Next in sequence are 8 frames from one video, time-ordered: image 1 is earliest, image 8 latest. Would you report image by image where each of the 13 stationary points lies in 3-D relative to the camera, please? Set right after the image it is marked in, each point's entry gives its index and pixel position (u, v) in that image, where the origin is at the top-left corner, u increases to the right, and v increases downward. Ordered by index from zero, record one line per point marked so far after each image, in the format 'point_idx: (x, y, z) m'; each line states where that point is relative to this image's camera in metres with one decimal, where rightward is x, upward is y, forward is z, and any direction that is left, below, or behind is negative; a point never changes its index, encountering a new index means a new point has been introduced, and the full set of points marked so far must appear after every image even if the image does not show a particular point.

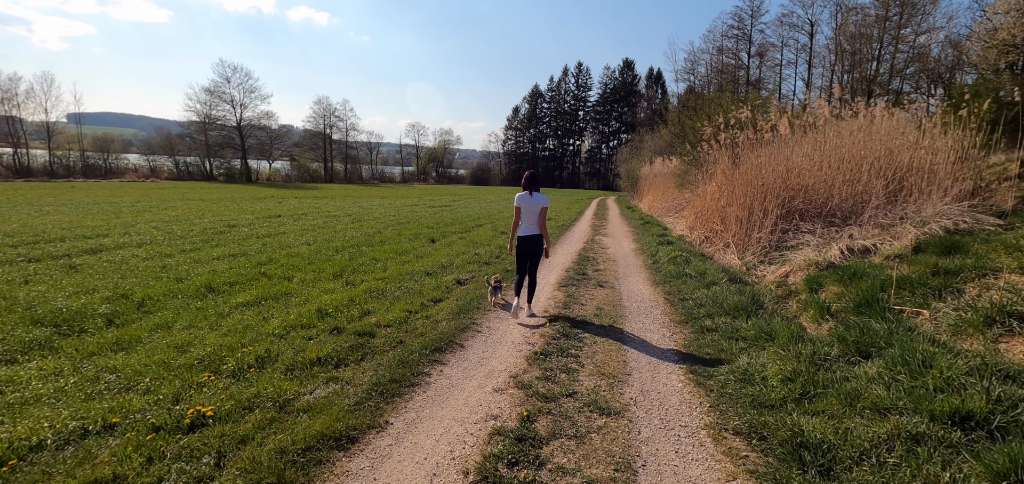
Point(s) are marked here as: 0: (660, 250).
0: (+4.1, -0.2, +13.0) m
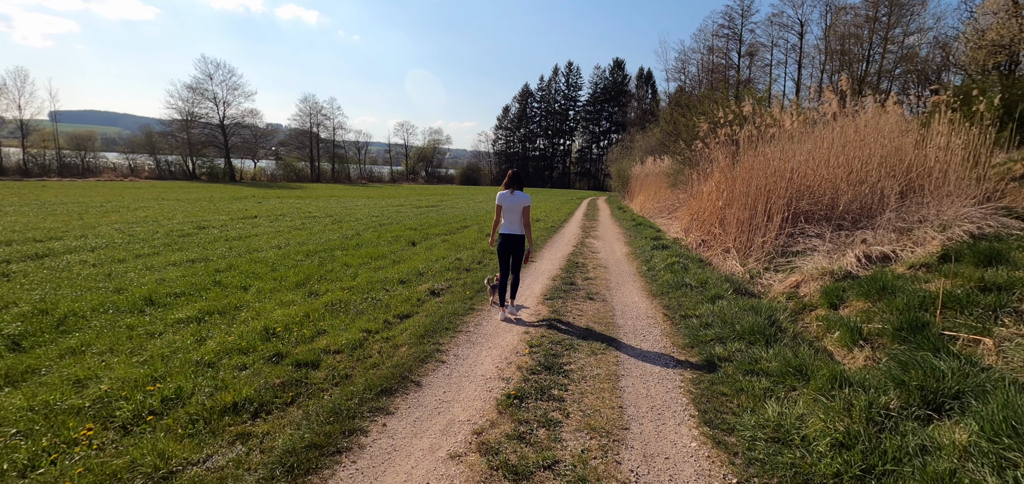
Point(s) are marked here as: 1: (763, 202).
0: (+3.7, -0.3, +12.1) m
1: (+6.0, +1.0, +11.3) m
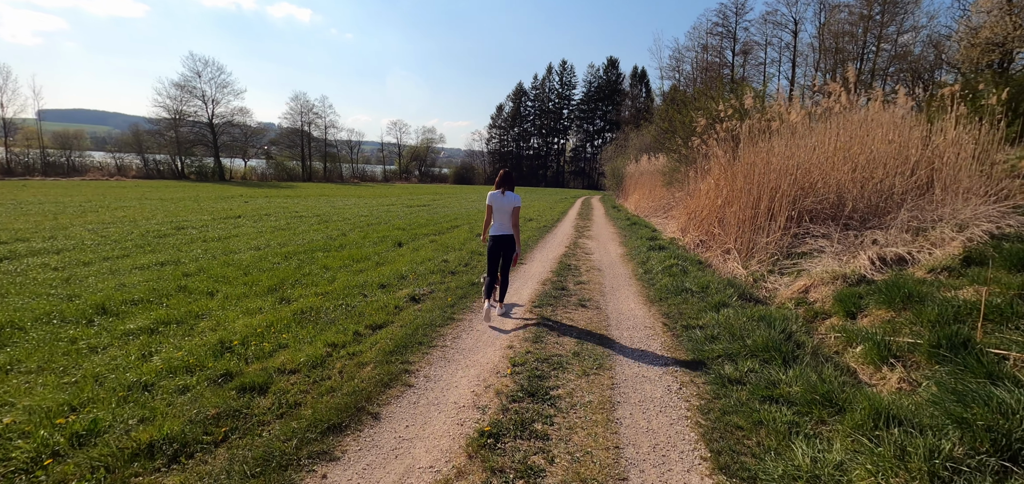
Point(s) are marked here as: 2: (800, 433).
0: (+3.4, -0.3, +11.4) m
1: (+5.7, +1.0, +10.7) m
2: (+2.3, -1.5, +3.7) m
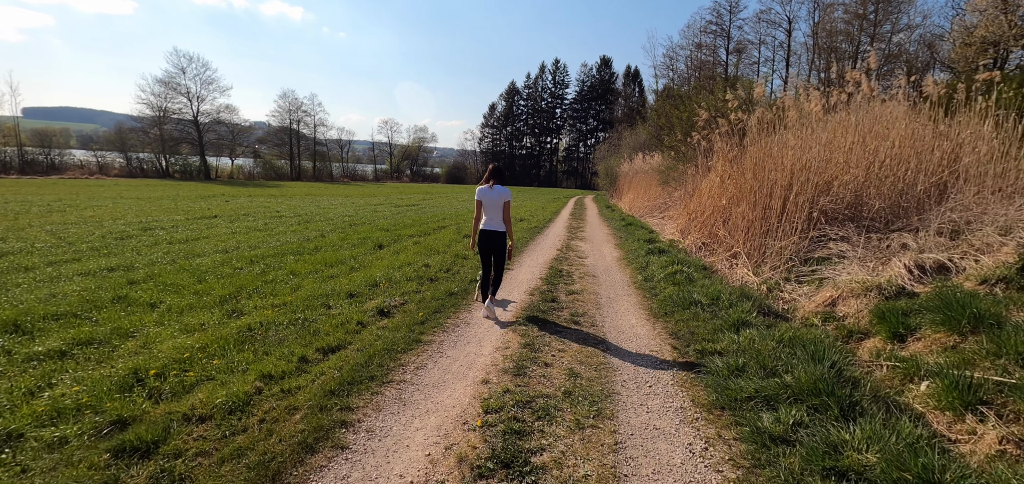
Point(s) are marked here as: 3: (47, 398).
0: (+3.1, -0.4, +10.4) m
1: (+5.4, +0.9, +9.7) m
2: (+2.1, -1.6, +2.7) m
3: (-4.5, -1.5, +4.5) m
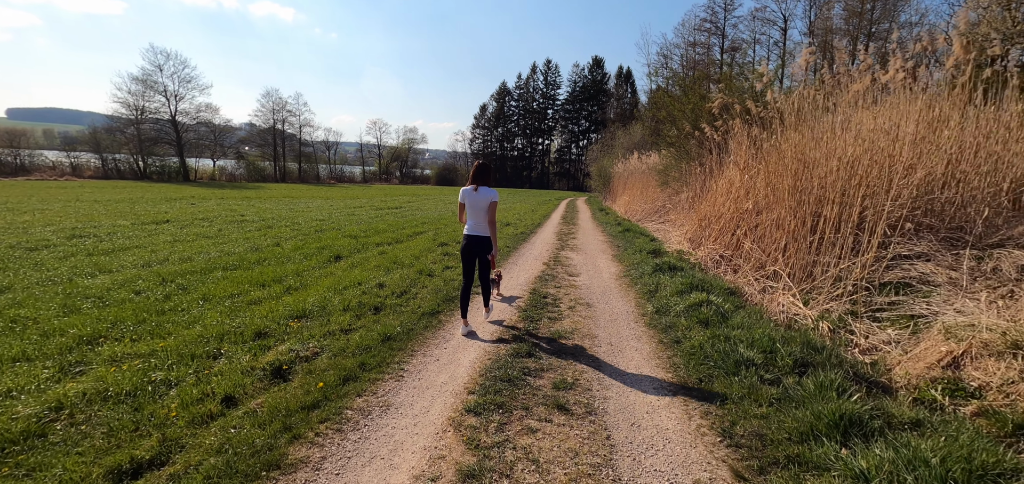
0: (+2.6, -0.7, +8.2) m
1: (+4.9, +0.6, +7.5) m
2: (+1.7, -1.8, +0.4) m
3: (-4.9, -1.8, +2.1) m
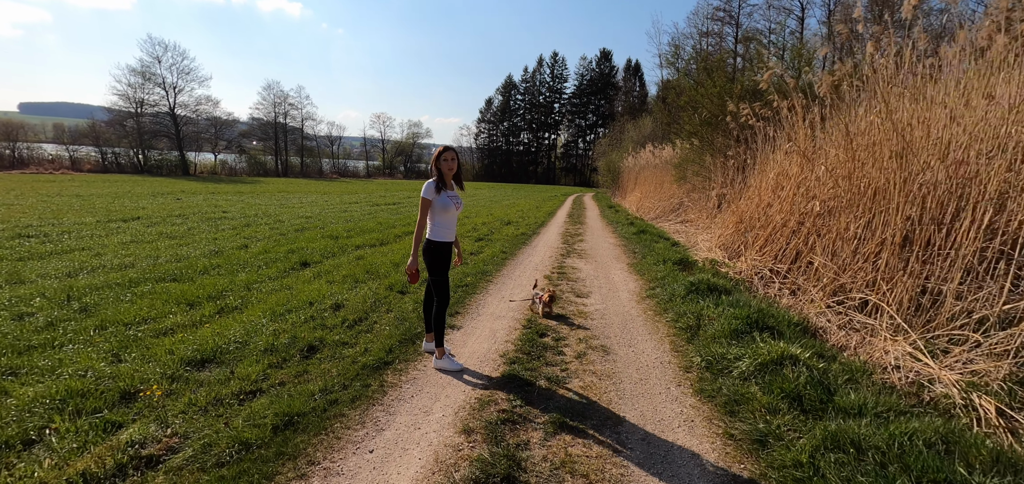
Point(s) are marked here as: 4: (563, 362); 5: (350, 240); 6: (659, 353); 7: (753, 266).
0: (+2.5, -0.9, +6.0) m
1: (+4.8, +0.4, +5.3) m
2: (+1.5, -2.1, -1.7) m
3: (-5.2, -2.0, +0.1) m
4: (+0.5, -1.2, +4.7) m
5: (-5.6, +0.1, +16.3) m
6: (+1.6, -1.2, +5.1) m
7: (+4.2, -0.4, +8.2) m
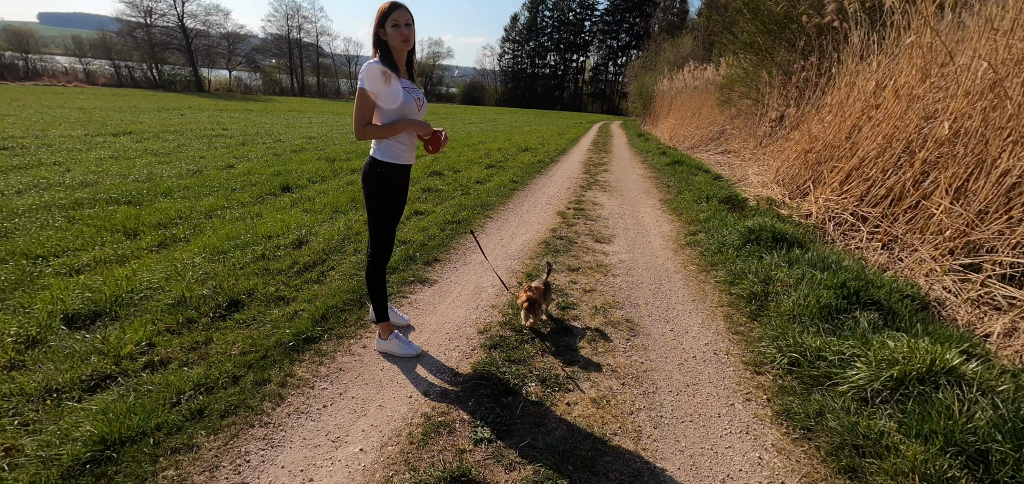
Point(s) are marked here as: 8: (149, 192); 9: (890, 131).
0: (+2.4, -0.3, +4.3) m
1: (+4.7, +0.8, +3.3) m
2: (+1.0, -2.6, -3.1) m
3: (-5.5, -2.0, -1.0) m
4: (+0.4, -0.7, +3.1) m
5: (-5.2, +2.5, +14.7) m
6: (+1.5, -0.7, +3.5) m
7: (+4.3, +0.4, +6.3) m
8: (-7.3, +1.0, +9.4) m
9: (+4.6, +1.3, +5.6) m
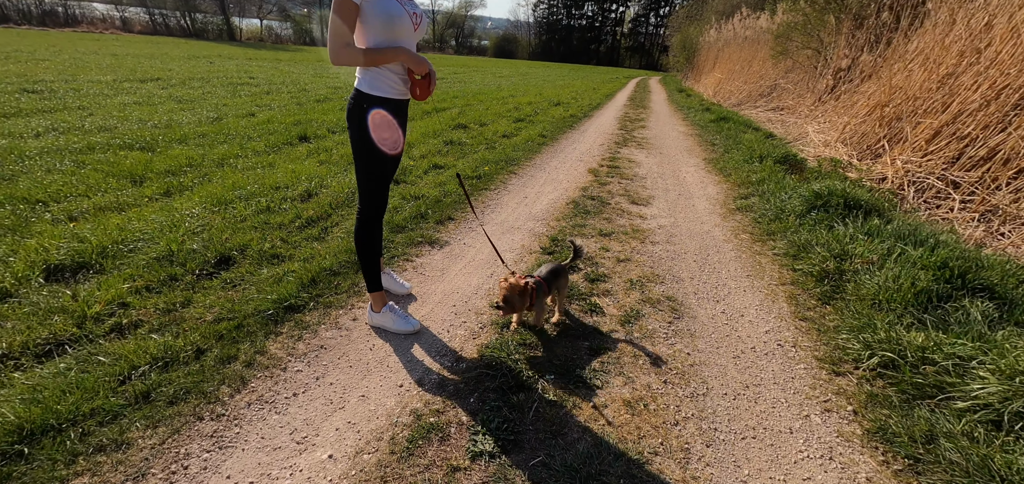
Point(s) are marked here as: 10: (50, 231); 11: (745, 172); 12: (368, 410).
0: (+2.6, 0.0, +3.6) m
1: (+4.9, +0.9, +2.4) m
2: (+0.7, -2.9, -3.4) m
3: (-5.7, -1.9, -1.1) m
4: (+0.5, -0.5, +2.6) m
5: (-4.3, +3.9, +14.1) m
6: (+1.6, -0.5, +2.8) m
7: (+4.6, +0.8, +5.4) m
8: (-6.8, +2.1, +9.1) m
9: (+4.9, +1.6, +4.6) m
10: (-4.4, +0.1, +4.5) m
11: (+3.3, +1.0, +6.5) m
12: (-0.6, -0.7, +2.0) m
